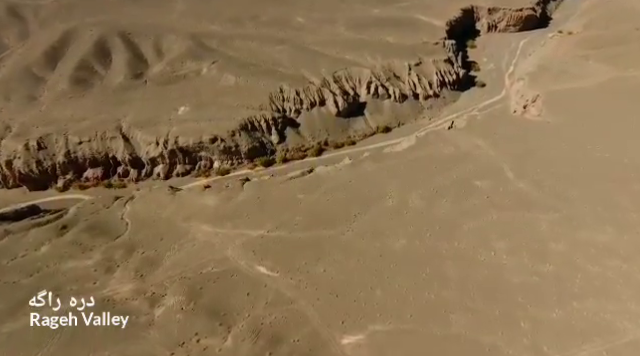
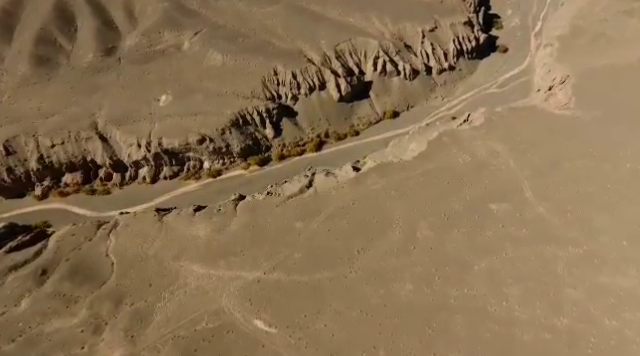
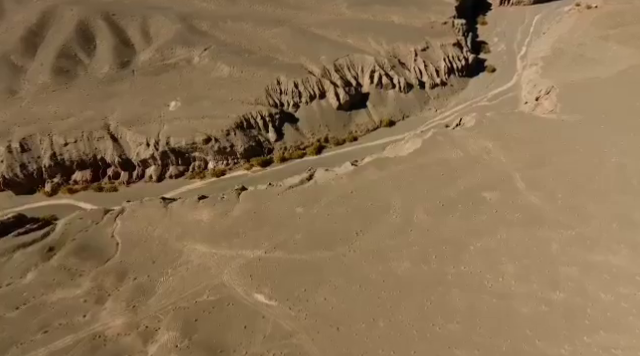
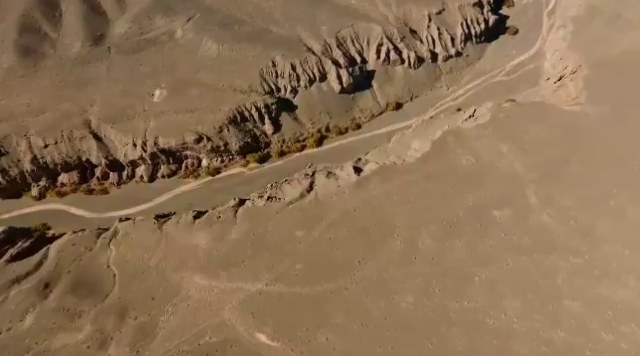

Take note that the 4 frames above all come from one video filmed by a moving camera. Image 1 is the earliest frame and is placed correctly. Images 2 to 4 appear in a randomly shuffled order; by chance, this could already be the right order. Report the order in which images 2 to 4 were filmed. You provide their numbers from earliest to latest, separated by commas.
3, 2, 4
